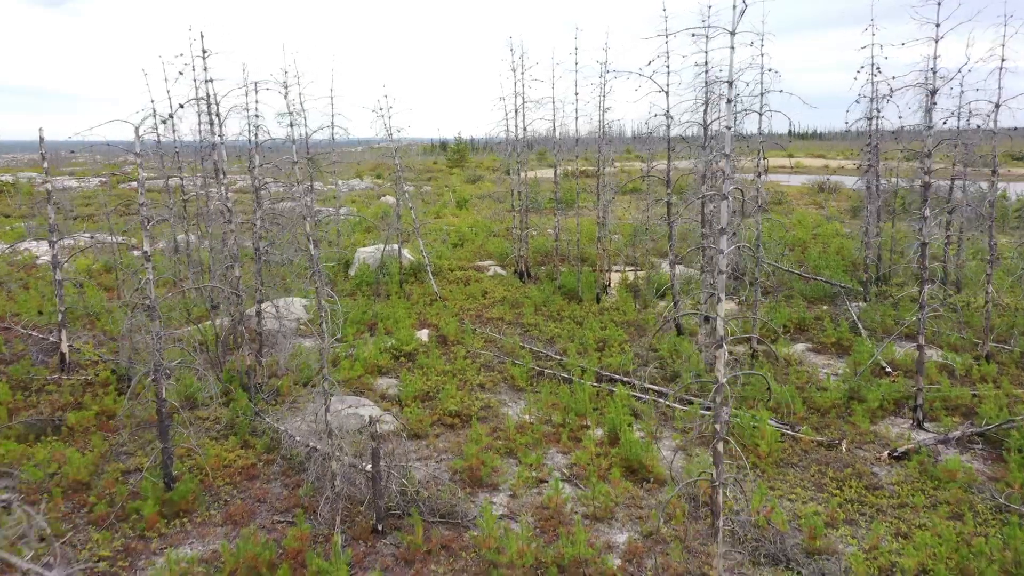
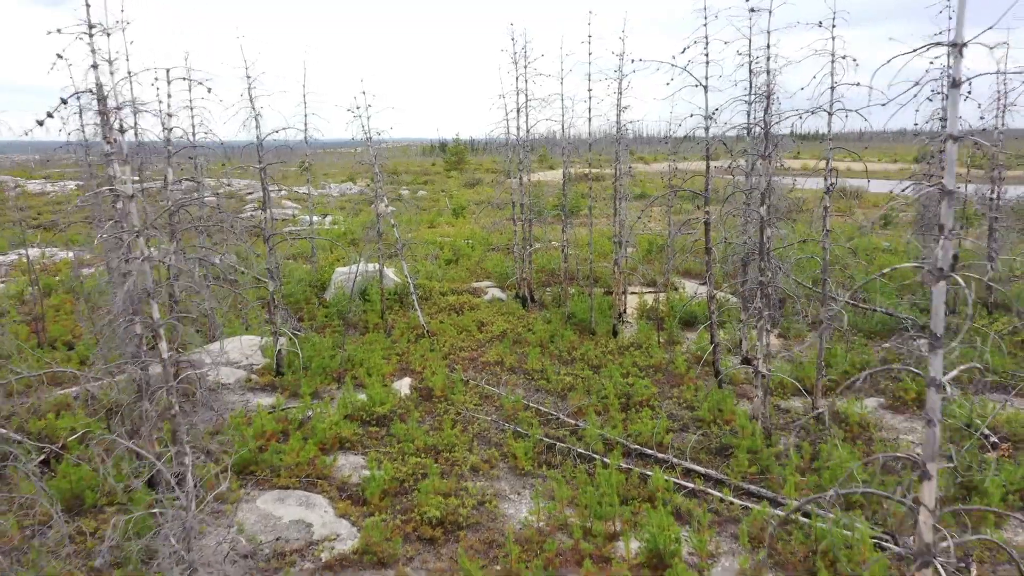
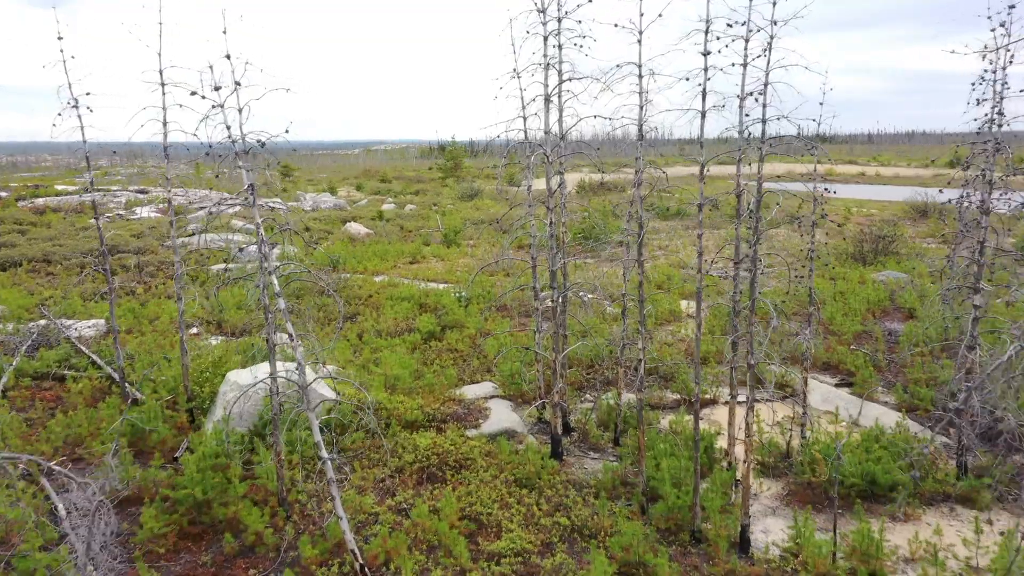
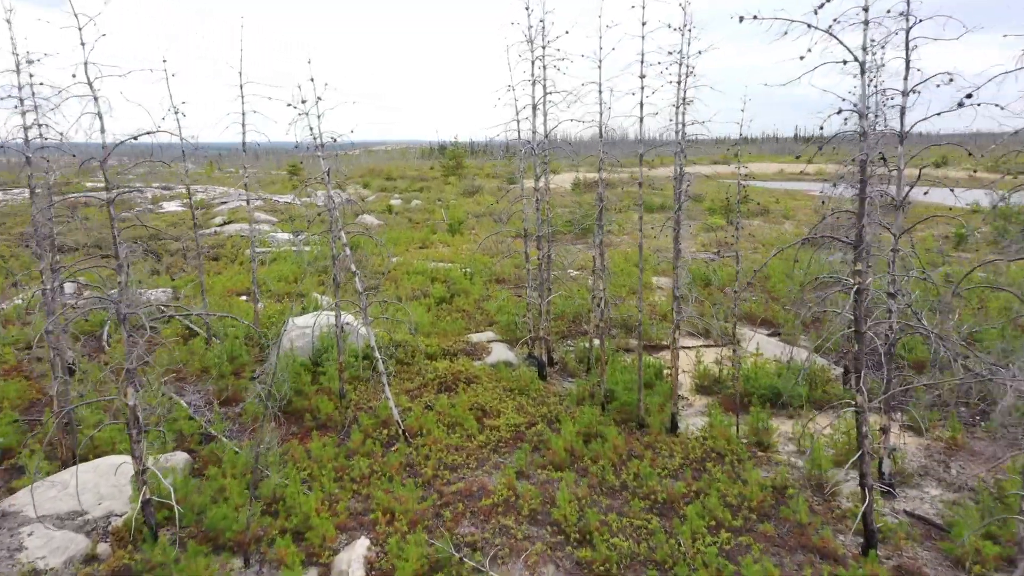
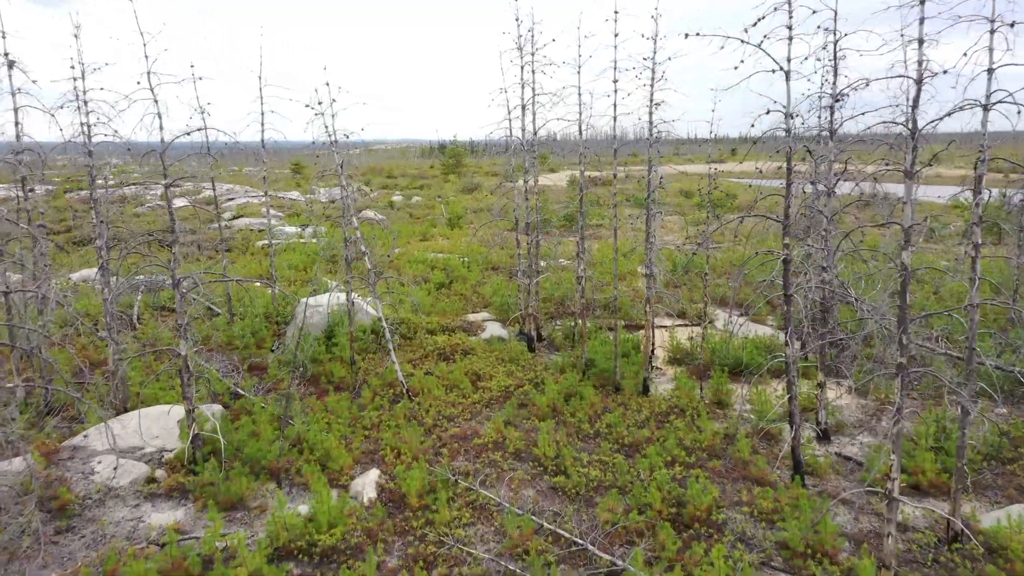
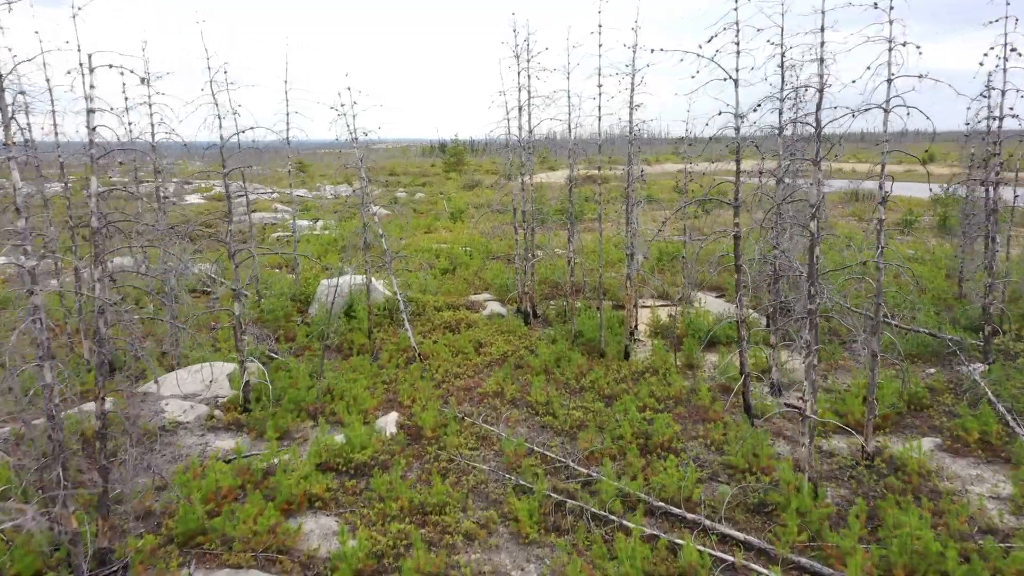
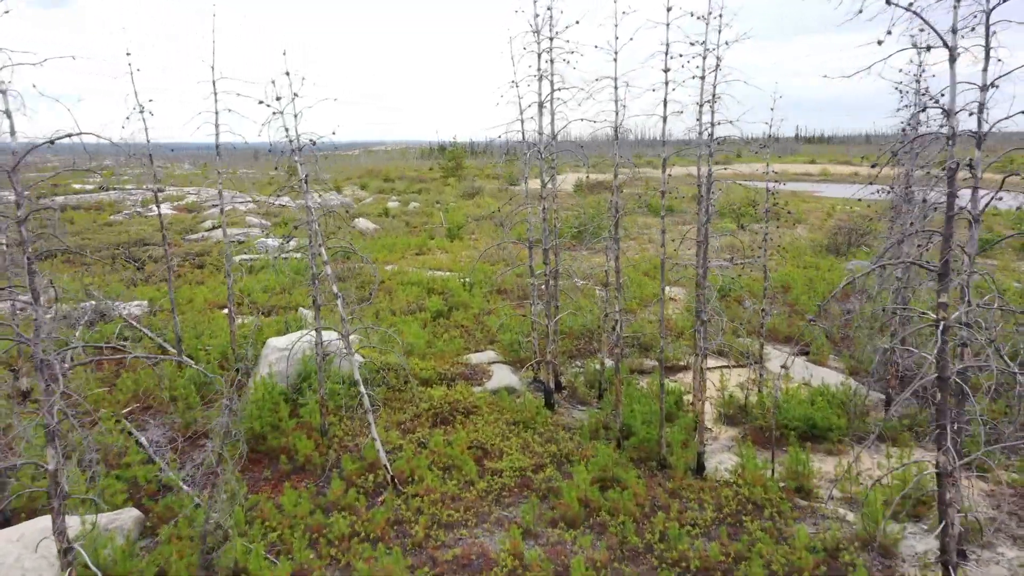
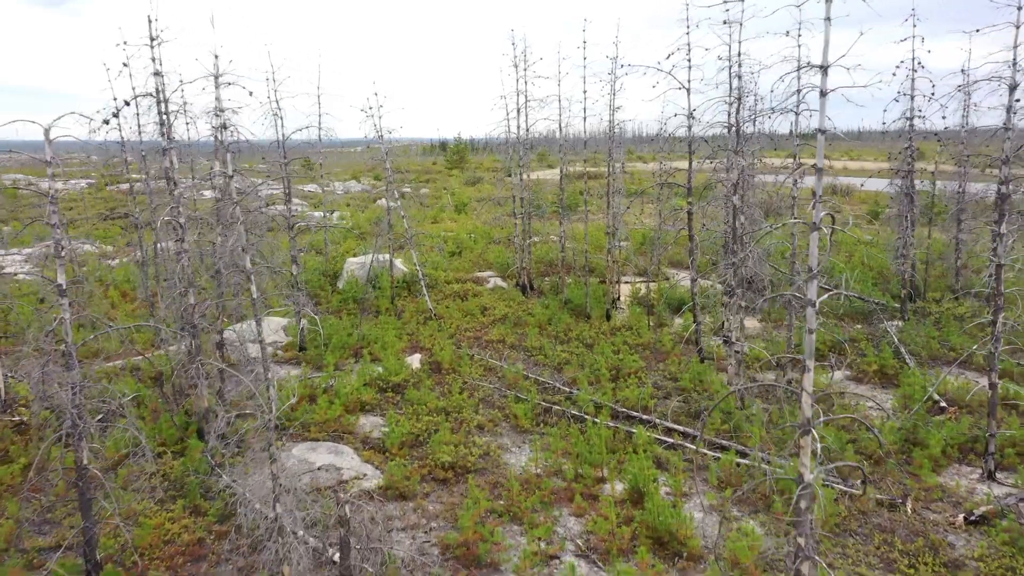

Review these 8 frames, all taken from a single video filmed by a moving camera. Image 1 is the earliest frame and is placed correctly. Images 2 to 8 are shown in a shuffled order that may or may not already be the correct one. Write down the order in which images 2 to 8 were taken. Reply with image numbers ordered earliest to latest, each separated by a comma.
8, 2, 6, 5, 4, 7, 3
